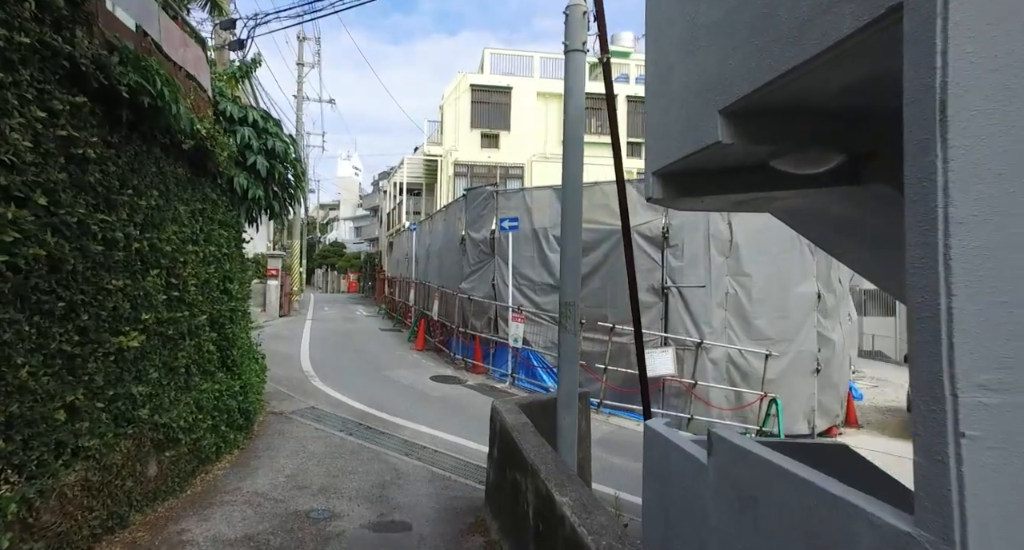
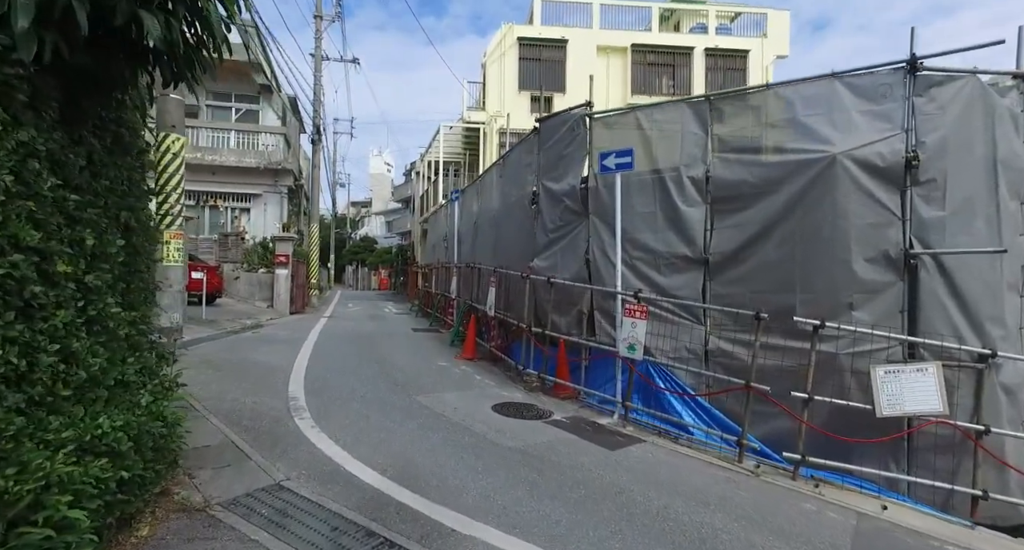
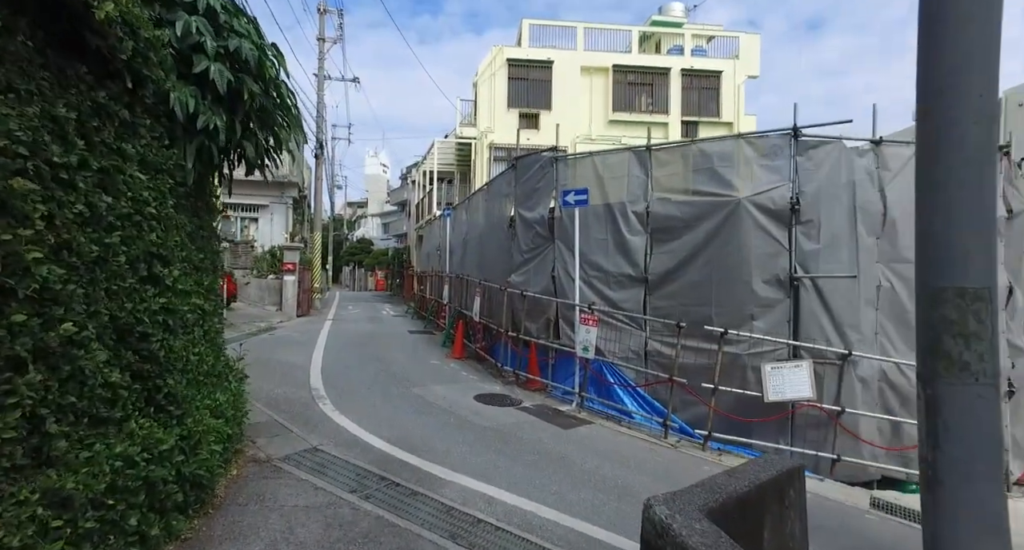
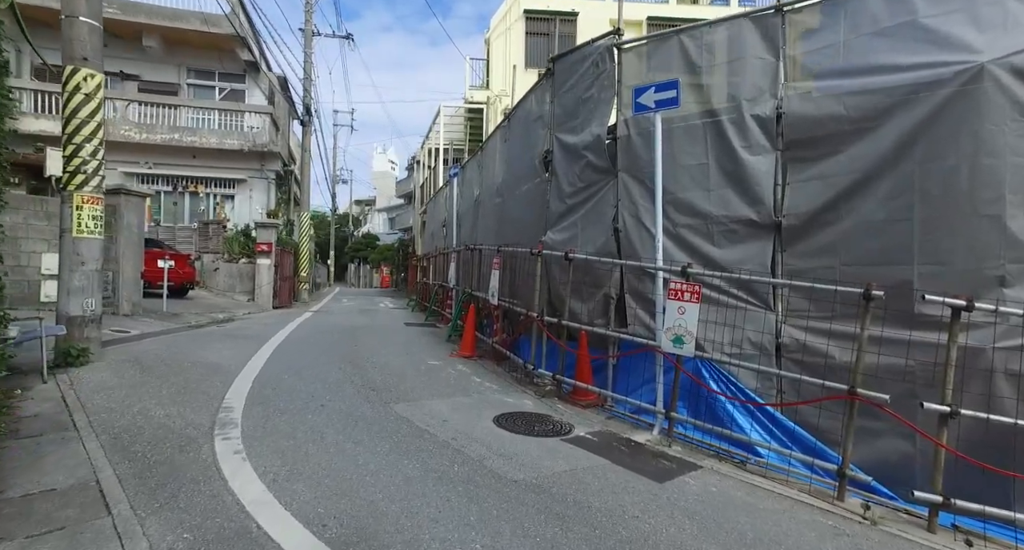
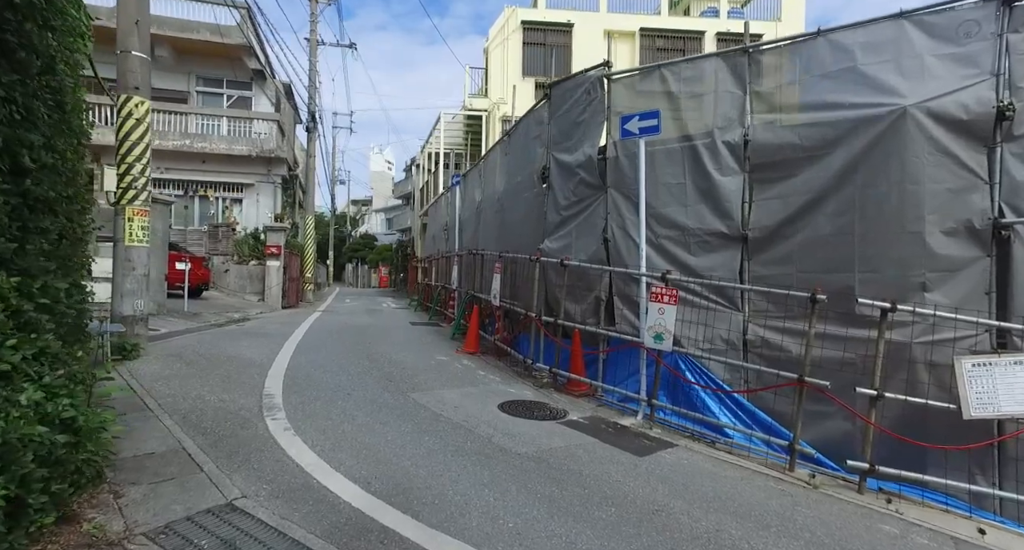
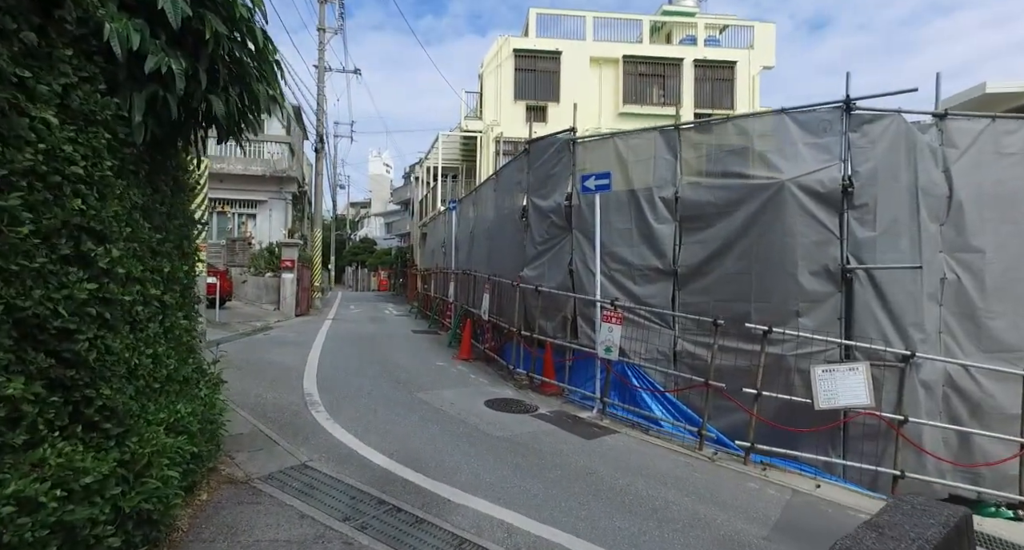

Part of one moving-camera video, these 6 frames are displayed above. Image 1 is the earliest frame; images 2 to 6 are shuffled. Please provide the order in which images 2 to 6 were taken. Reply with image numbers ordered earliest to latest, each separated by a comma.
3, 6, 2, 5, 4
